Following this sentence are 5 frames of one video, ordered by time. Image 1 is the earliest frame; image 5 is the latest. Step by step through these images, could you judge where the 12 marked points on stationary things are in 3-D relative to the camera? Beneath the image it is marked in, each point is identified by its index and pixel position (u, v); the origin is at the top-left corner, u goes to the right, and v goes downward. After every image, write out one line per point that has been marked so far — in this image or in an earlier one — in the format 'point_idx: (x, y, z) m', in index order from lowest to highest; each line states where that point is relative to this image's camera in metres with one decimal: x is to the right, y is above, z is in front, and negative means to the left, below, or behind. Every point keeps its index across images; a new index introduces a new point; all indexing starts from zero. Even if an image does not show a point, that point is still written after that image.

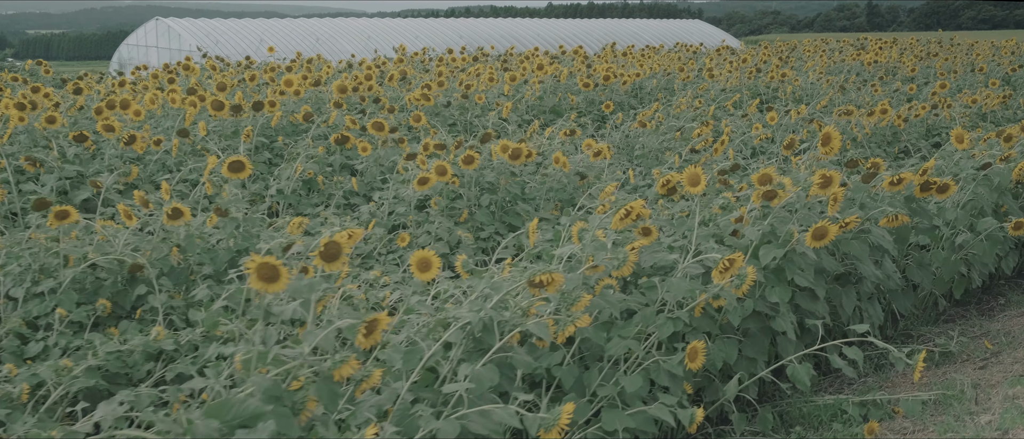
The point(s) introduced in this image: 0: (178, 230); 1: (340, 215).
0: (-1.1, 0.0, +3.7) m
1: (-0.8, 0.0, +5.0) m
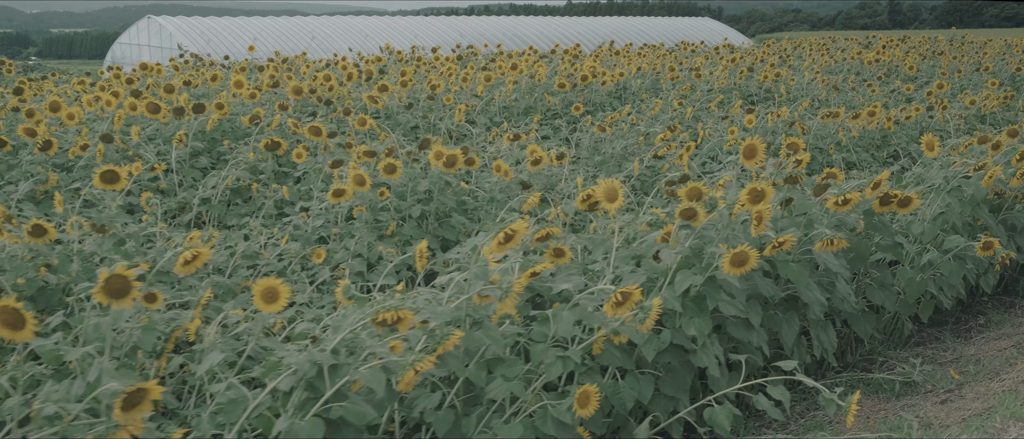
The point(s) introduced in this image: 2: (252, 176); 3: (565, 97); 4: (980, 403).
0: (-1.4, -0.1, +3.4) m
1: (-1.0, 0.0, +4.7) m
2: (-1.2, +0.2, +5.1) m
3: (+0.4, +0.9, +8.2) m
4: (+1.4, -0.5, +3.3) m
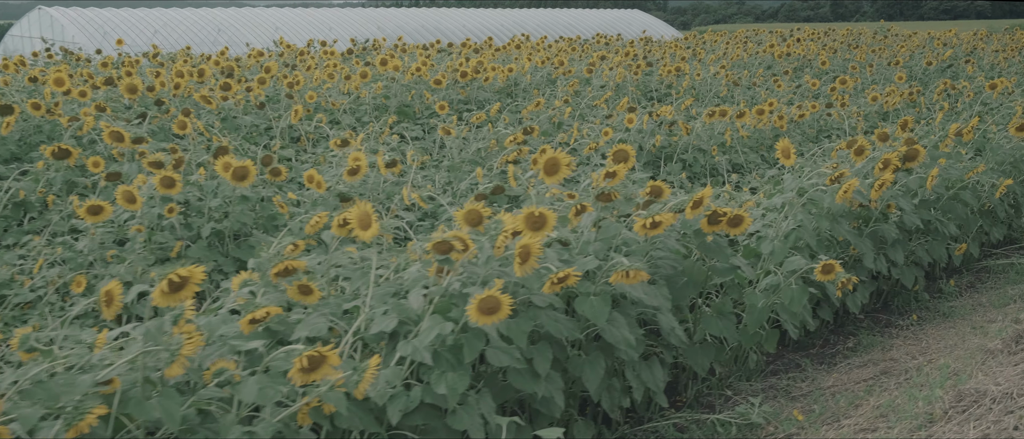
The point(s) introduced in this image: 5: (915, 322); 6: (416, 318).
0: (-2.0, -0.2, +2.8) m
1: (-1.7, -0.1, +4.1) m
2: (-1.9, +0.1, +4.5) m
3: (-0.5, +0.9, +7.7) m
4: (+0.8, -0.6, +2.8) m
5: (+1.6, -0.4, +4.5) m
6: (-0.2, -0.2, +2.5) m
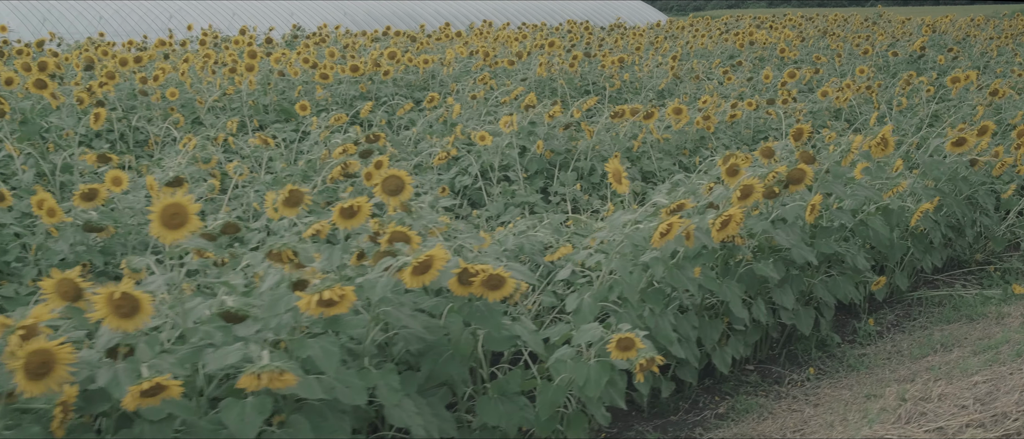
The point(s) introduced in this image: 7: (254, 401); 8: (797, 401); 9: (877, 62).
0: (-2.7, -0.3, +2.0) m
1: (-2.4, -0.2, +3.3) m
2: (-2.5, 0.0, +3.7) m
3: (-1.1, +0.8, +6.8) m
4: (+0.1, -0.7, +2.0) m
5: (+1.0, -0.5, +3.7) m
6: (-0.9, -0.3, +1.7) m
7: (-0.5, -0.3, +1.9) m
8: (+0.9, -0.6, +3.5) m
9: (+3.1, +1.4, +9.6) m
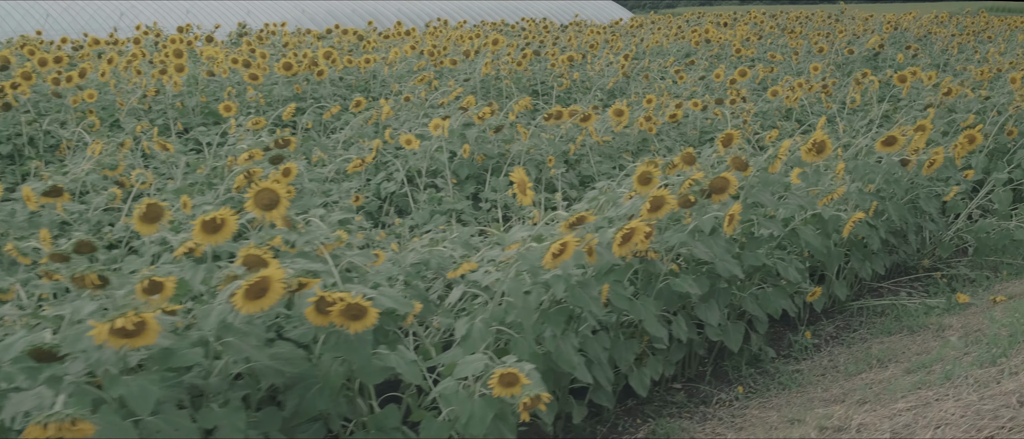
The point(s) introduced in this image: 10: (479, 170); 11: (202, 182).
0: (-3.0, -0.3, +1.8) m
1: (-2.7, -0.3, +3.0) m
2: (-2.8, 0.0, +3.4) m
3: (-1.4, +0.8, +6.6) m
4: (-0.2, -0.8, +1.8) m
5: (+0.7, -0.6, +3.5) m
6: (-1.1, -0.4, +1.4) m
7: (-0.7, -0.4, +1.7) m
8: (+0.6, -0.6, +3.2) m
9: (+2.7, +1.3, +9.4) m
10: (-0.1, +0.2, +5.2) m
11: (-1.2, +0.1, +4.2) m
